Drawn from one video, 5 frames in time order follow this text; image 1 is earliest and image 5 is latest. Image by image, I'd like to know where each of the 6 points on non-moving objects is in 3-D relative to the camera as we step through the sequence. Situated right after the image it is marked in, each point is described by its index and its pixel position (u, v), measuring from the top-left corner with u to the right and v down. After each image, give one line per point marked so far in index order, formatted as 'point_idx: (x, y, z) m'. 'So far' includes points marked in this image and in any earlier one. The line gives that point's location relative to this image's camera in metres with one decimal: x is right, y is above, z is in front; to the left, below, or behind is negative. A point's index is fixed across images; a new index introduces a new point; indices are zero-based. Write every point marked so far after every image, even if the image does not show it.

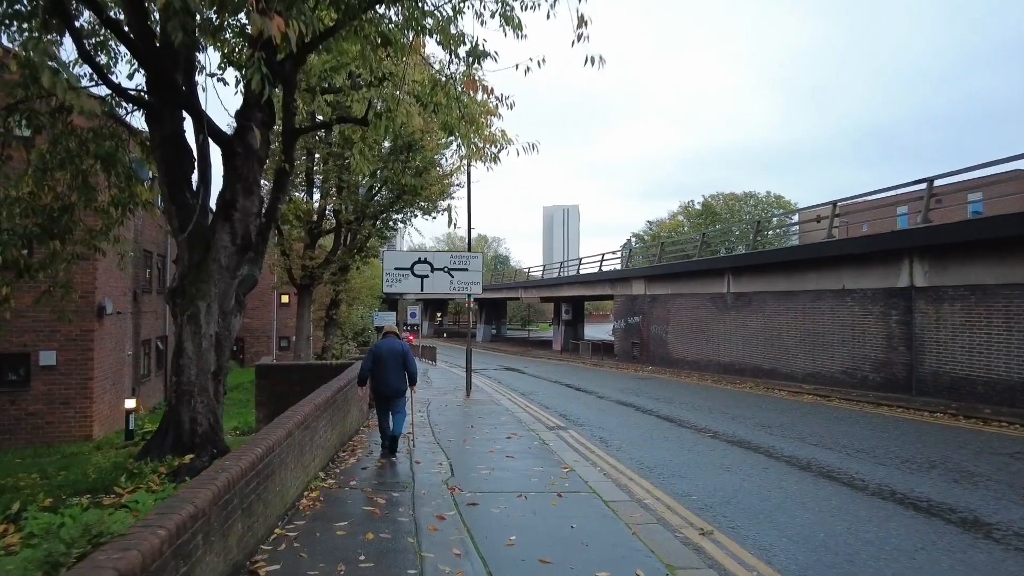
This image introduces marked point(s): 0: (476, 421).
0: (-0.6, -2.2, +10.9) m
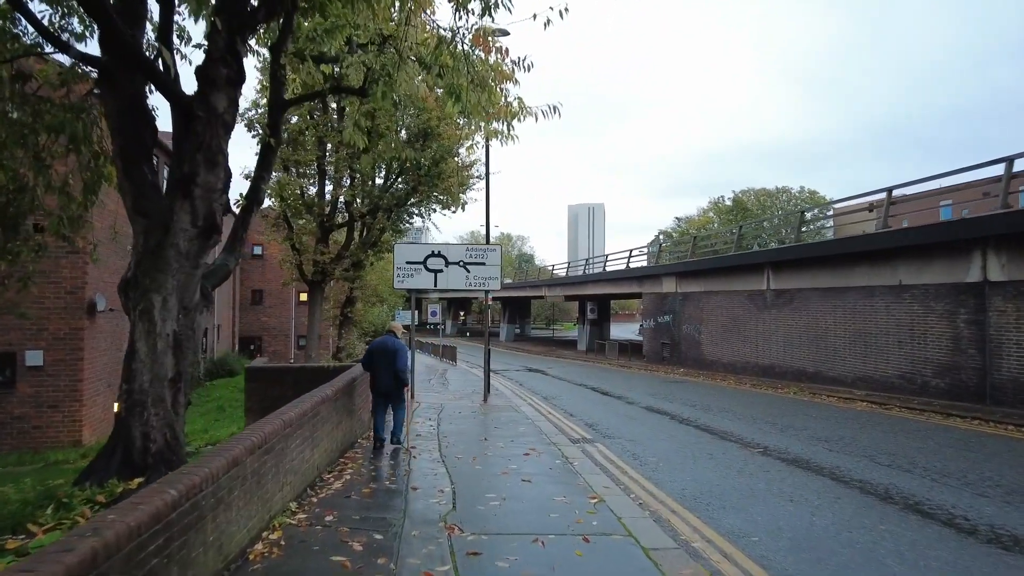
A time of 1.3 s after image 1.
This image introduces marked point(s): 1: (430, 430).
0: (-0.3, -2.1, +9.7) m
1: (-1.3, -2.2, +10.1) m
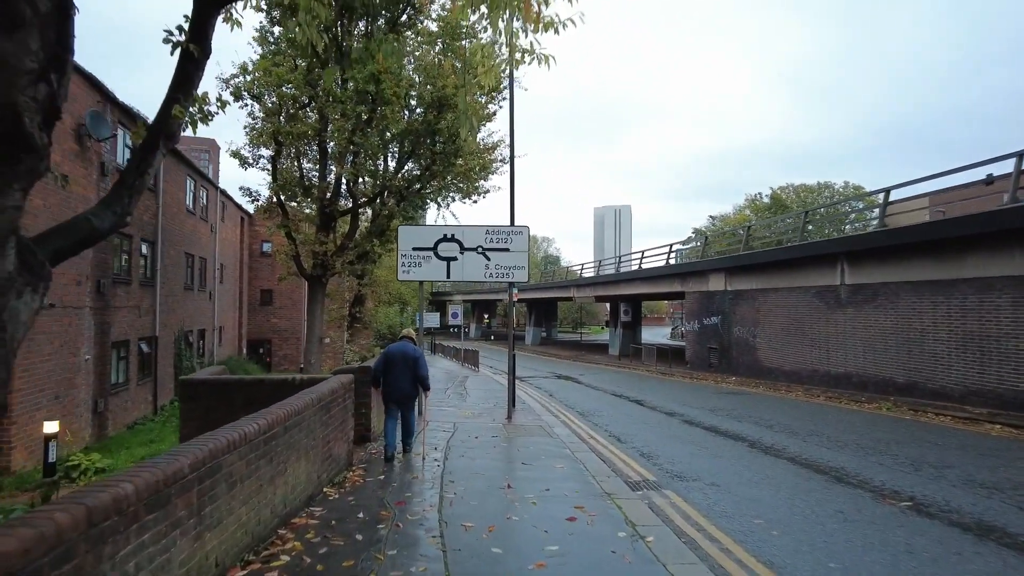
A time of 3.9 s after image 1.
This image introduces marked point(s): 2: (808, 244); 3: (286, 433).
0: (0.0, -2.0, +7.0) m
1: (-0.9, -2.0, +7.4) m
2: (+8.2, +1.2, +18.3) m
3: (-1.7, -1.1, +4.9) m
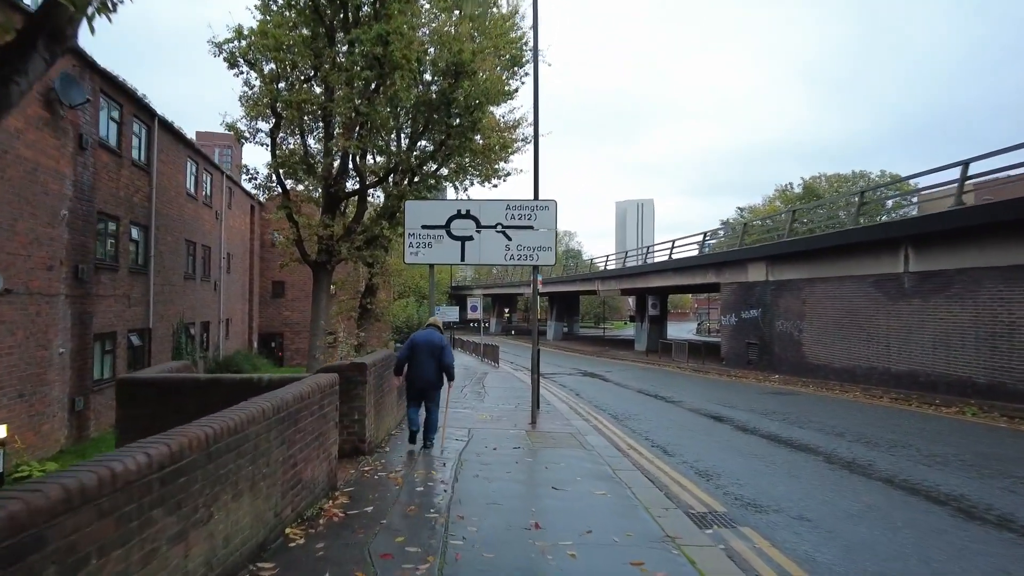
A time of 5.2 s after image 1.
0: (+0.3, -1.8, +5.4) m
1: (-0.6, -1.8, +5.8) m
2: (+8.8, +1.5, +16.4) m
3: (-1.5, -0.9, +3.3) m
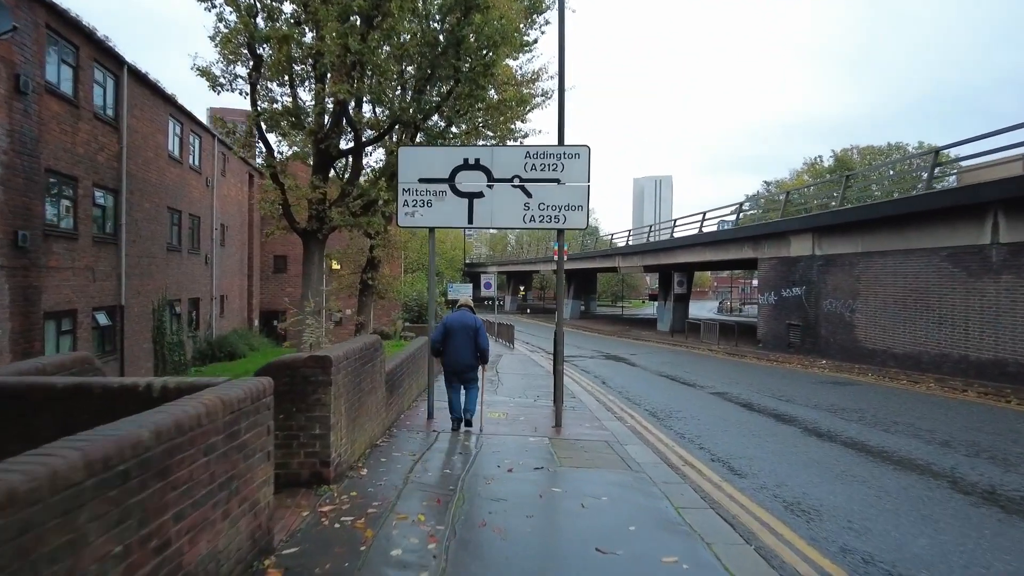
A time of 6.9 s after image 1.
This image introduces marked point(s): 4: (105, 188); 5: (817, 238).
0: (+0.4, -1.5, +3.4) m
1: (-0.5, -1.6, +3.9) m
2: (+9.2, +2.1, +14.1) m
3: (-1.4, -0.7, +1.3) m
4: (-8.5, +2.1, +13.7) m
5: (+9.0, +1.5, +19.4) m
